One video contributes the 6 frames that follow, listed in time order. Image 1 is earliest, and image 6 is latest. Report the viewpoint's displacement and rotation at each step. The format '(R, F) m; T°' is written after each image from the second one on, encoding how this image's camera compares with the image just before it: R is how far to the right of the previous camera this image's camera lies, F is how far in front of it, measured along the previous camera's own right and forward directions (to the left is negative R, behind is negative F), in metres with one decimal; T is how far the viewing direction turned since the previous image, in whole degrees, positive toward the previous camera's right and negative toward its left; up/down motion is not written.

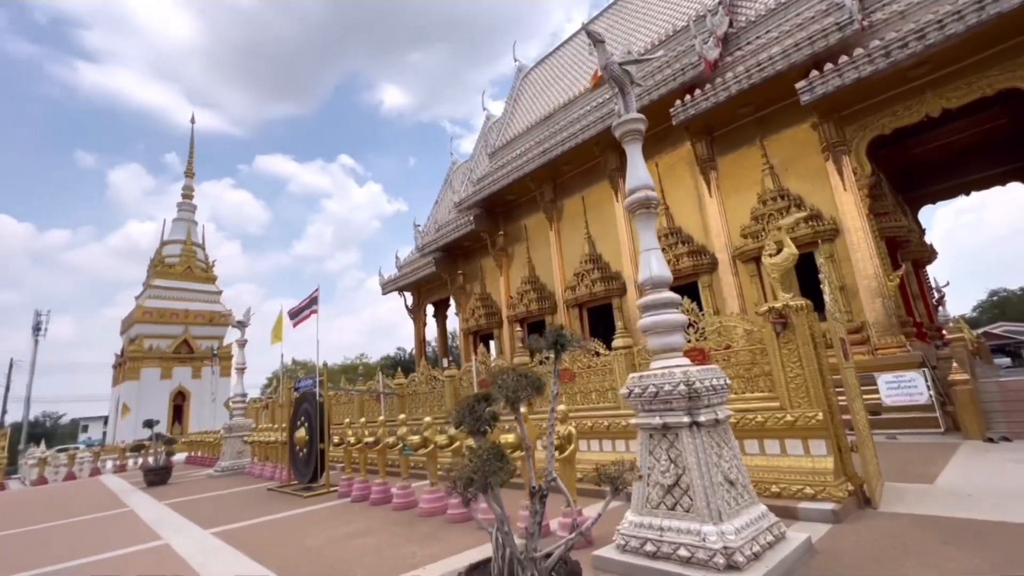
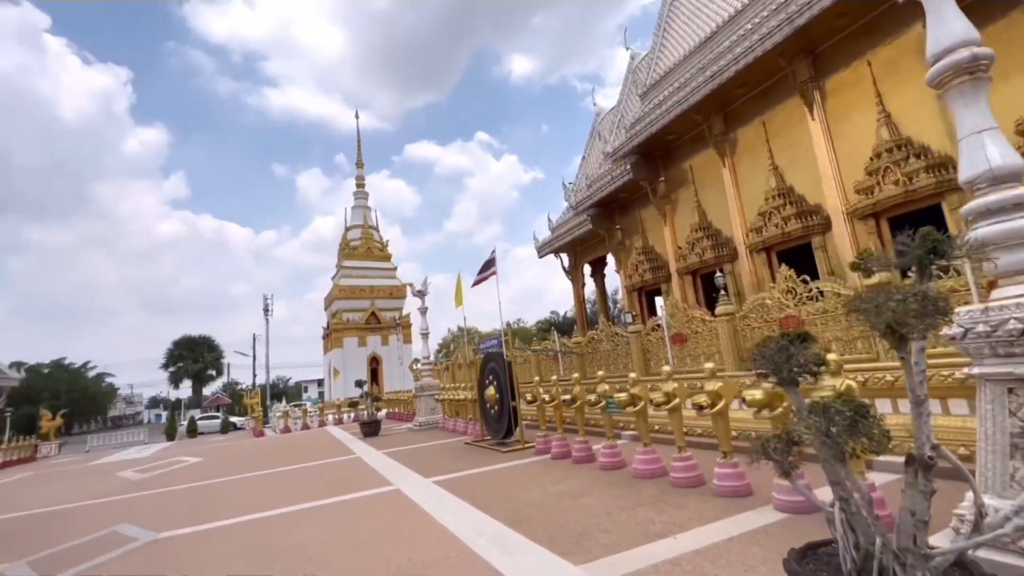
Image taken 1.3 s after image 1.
(-0.6, +0.4) m; -17°
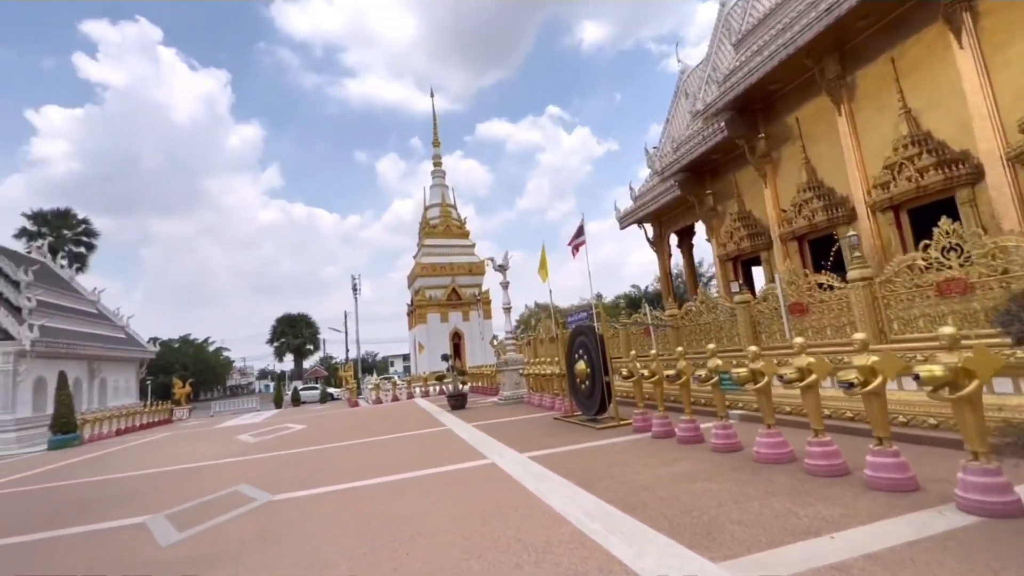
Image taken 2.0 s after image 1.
(-0.2, +0.3) m; -9°
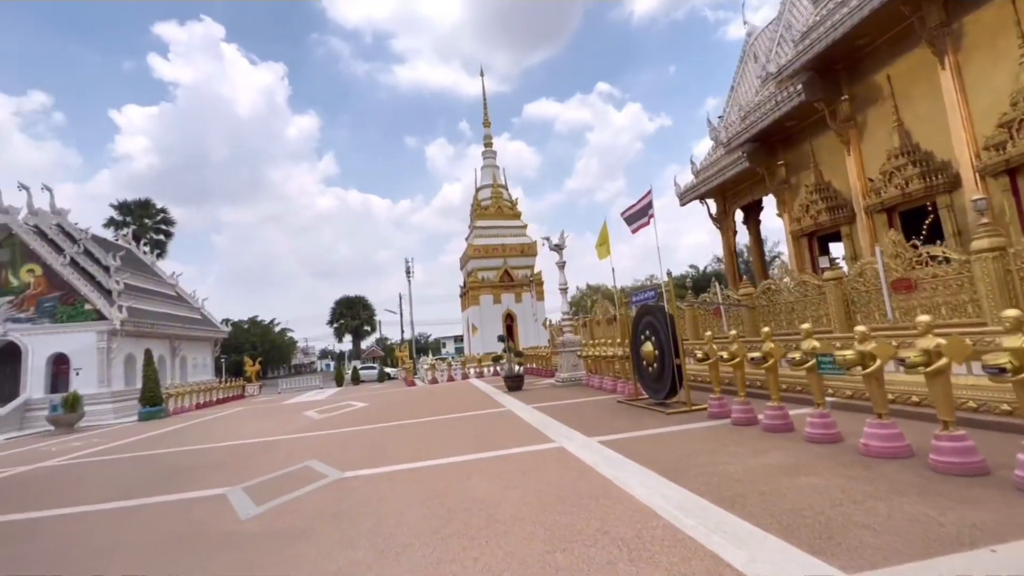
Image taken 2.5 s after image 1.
(-0.2, +0.3) m; -6°
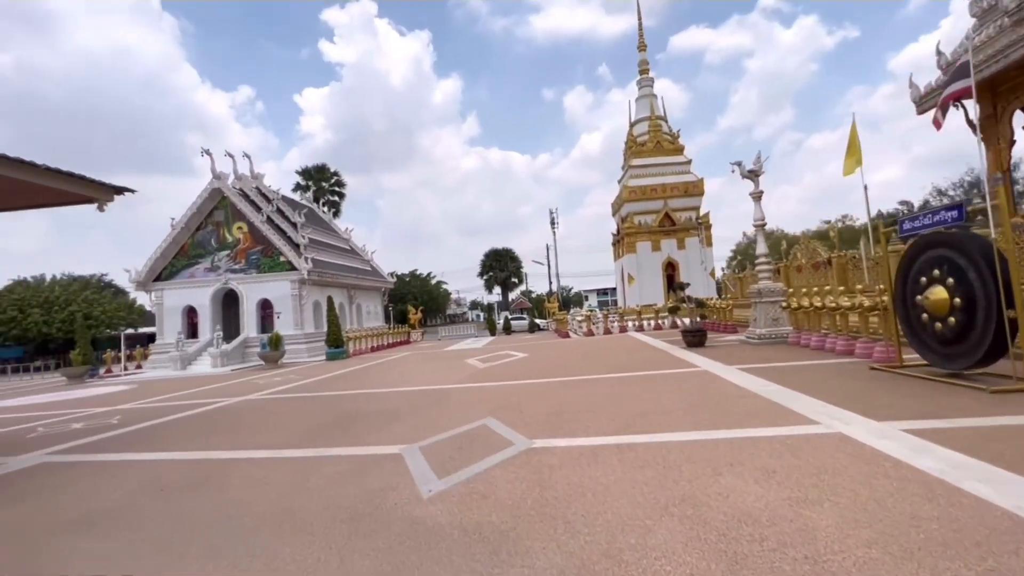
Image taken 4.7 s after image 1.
(-0.8, +1.2) m; -17°
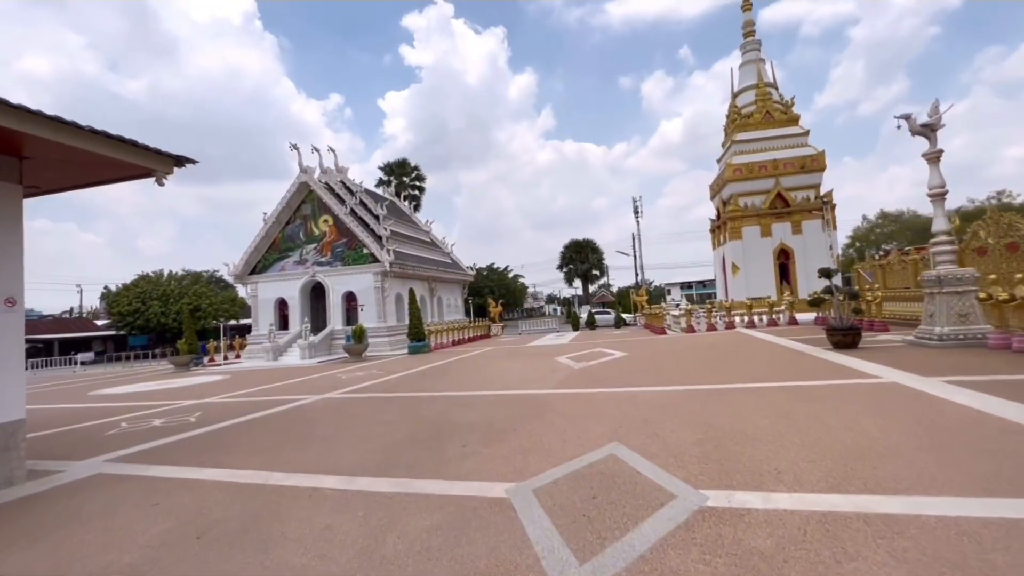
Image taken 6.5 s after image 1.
(-0.5, +1.2) m; -9°
